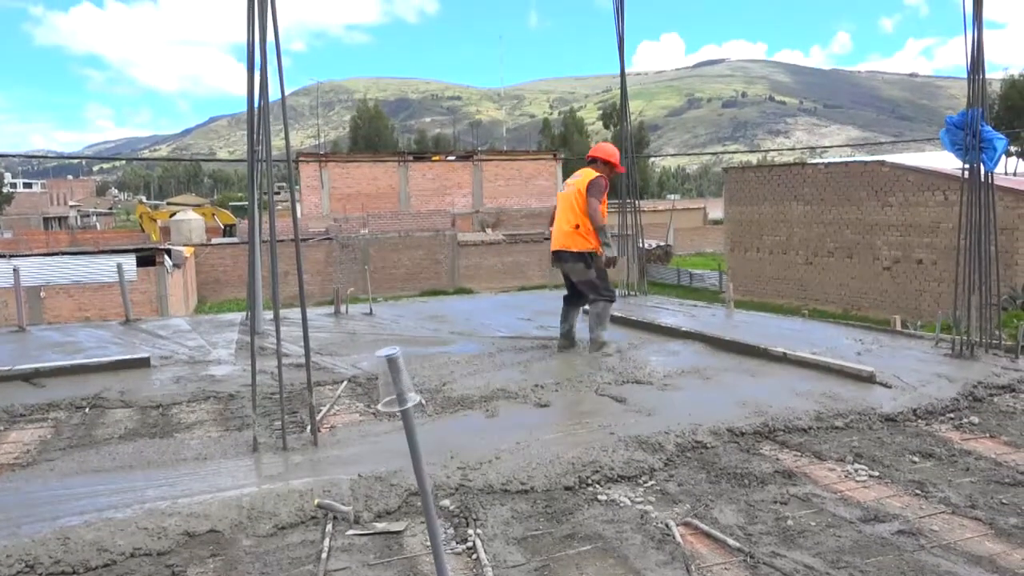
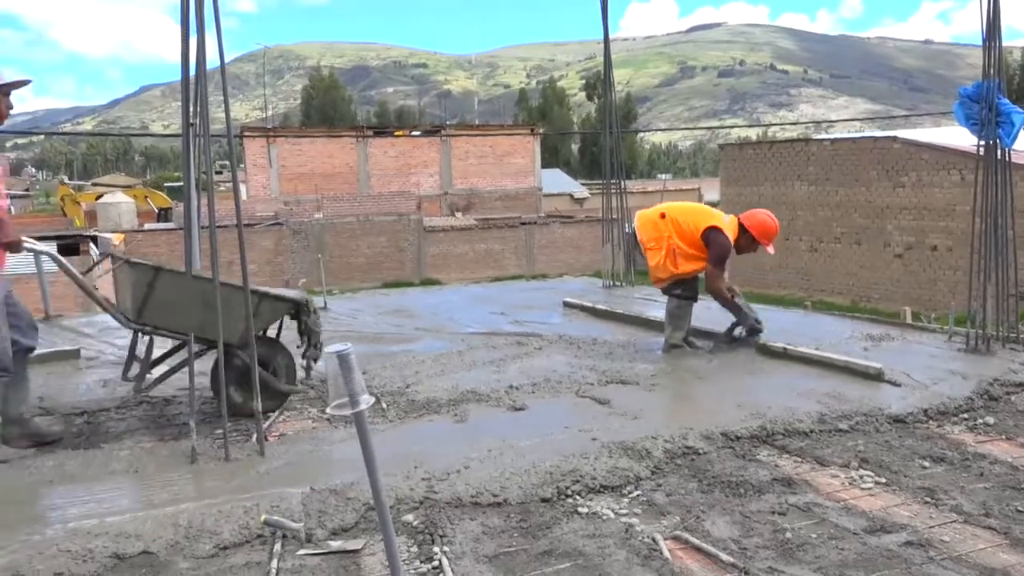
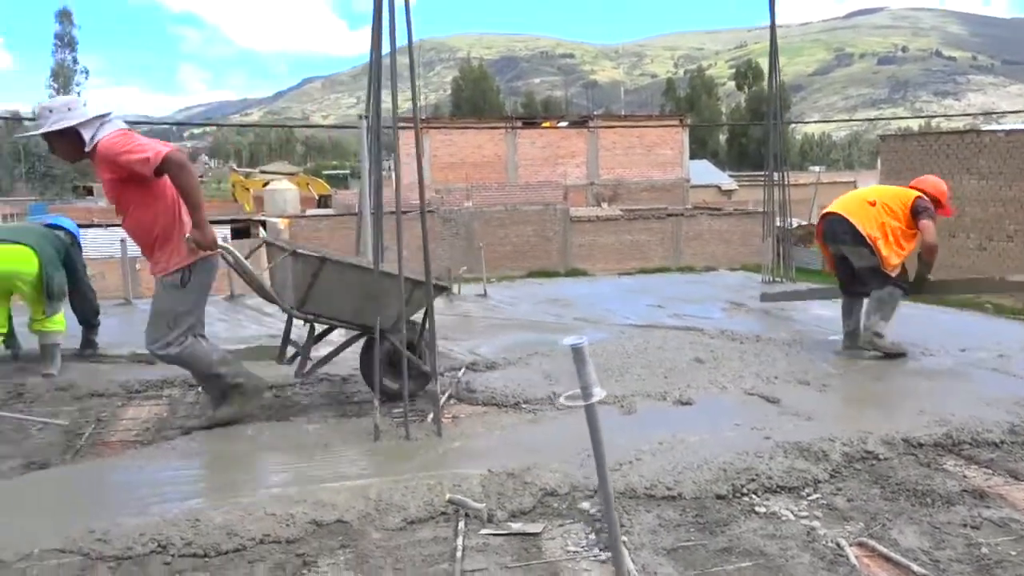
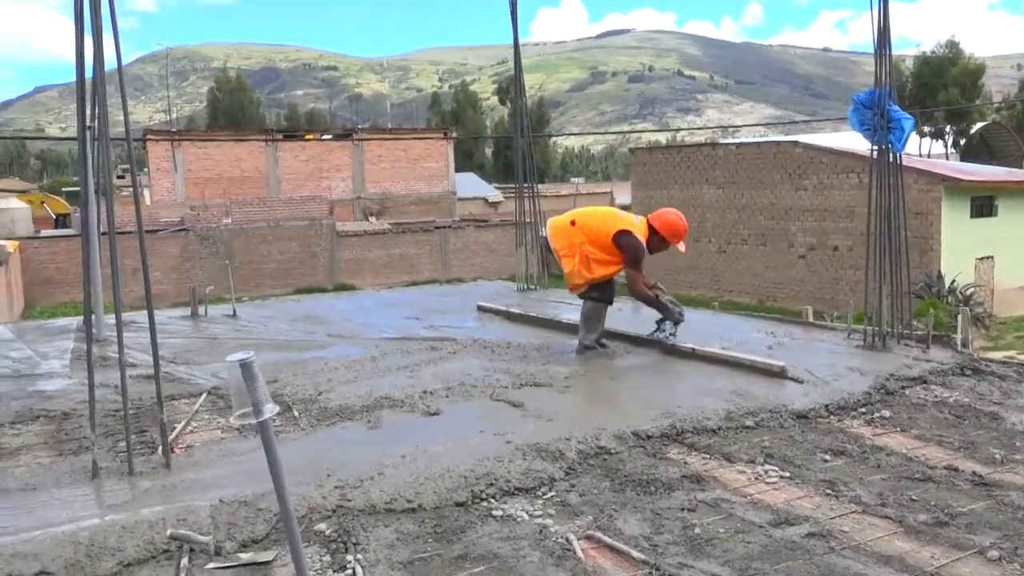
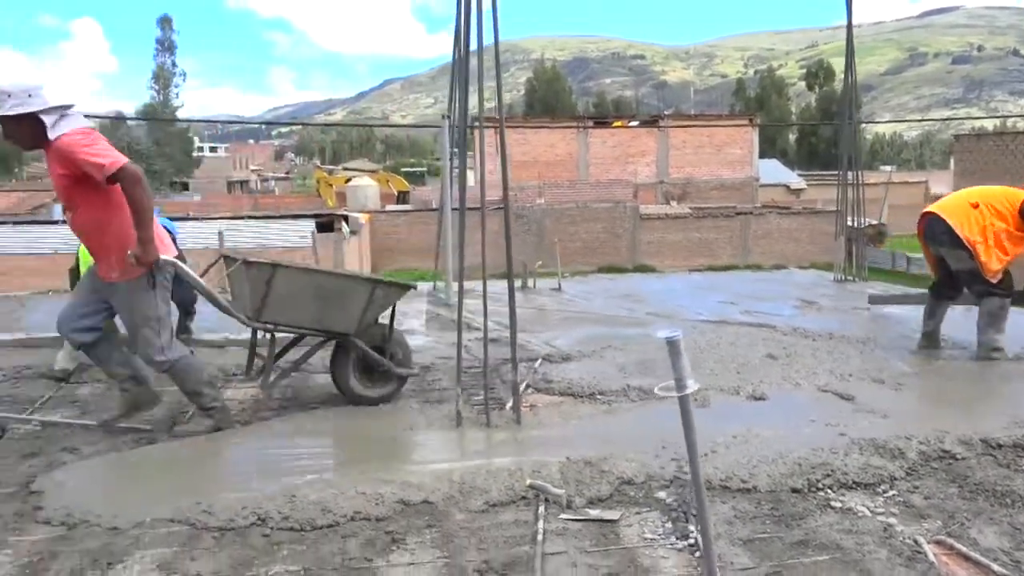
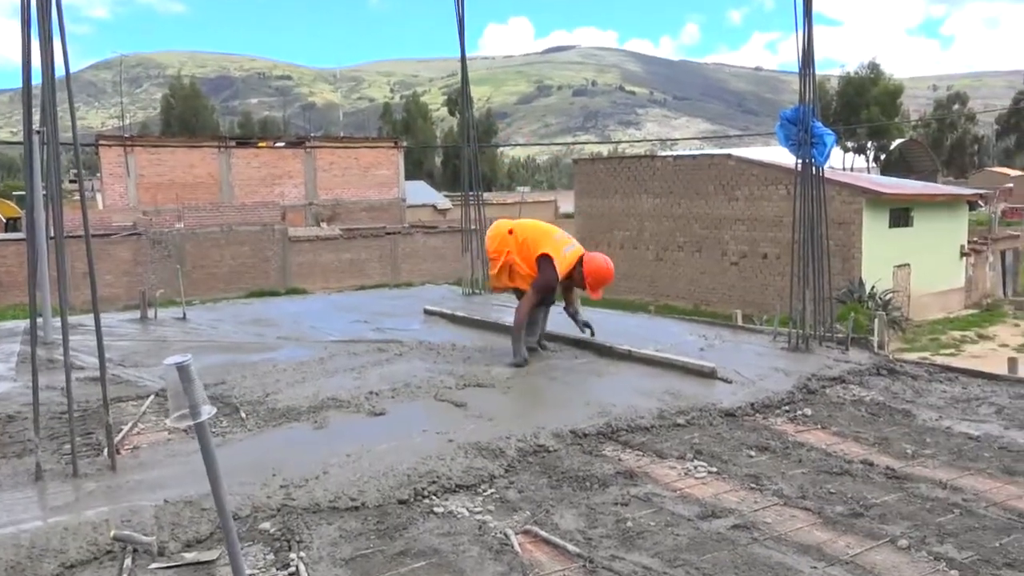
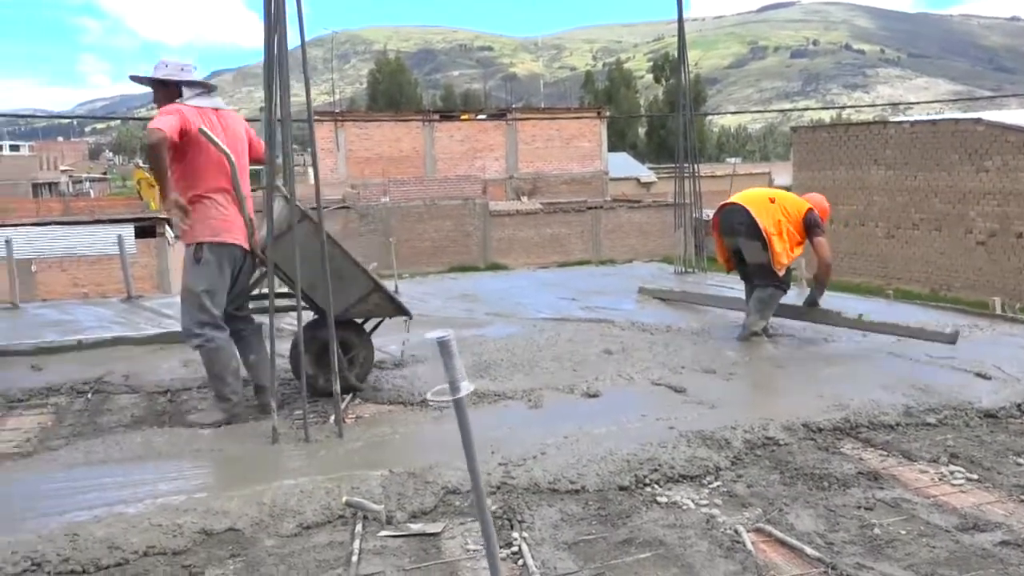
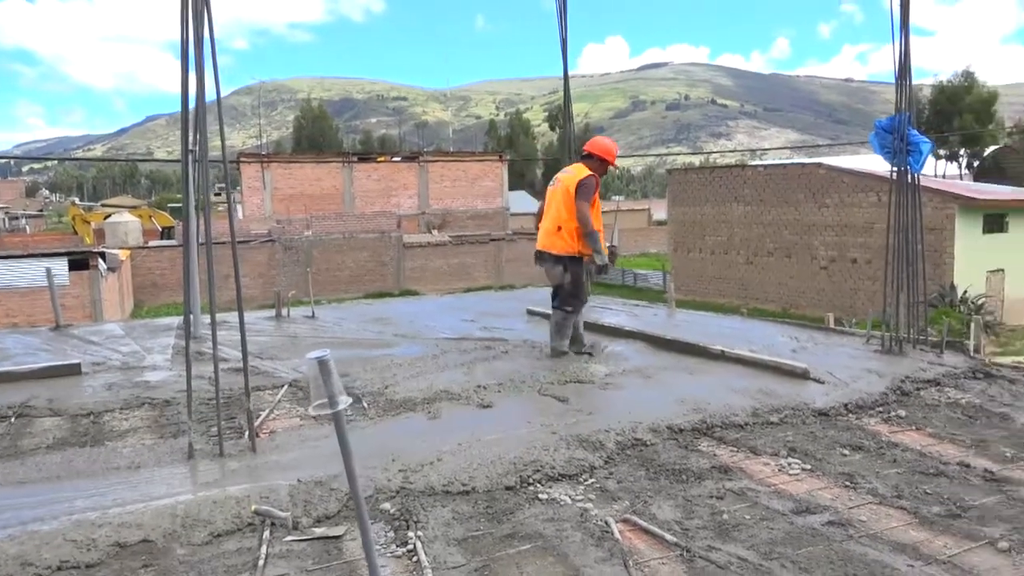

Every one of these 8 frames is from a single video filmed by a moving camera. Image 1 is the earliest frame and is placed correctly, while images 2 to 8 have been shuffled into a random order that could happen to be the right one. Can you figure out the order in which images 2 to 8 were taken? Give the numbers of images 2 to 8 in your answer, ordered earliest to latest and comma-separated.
8, 6, 4, 2, 7, 3, 5
